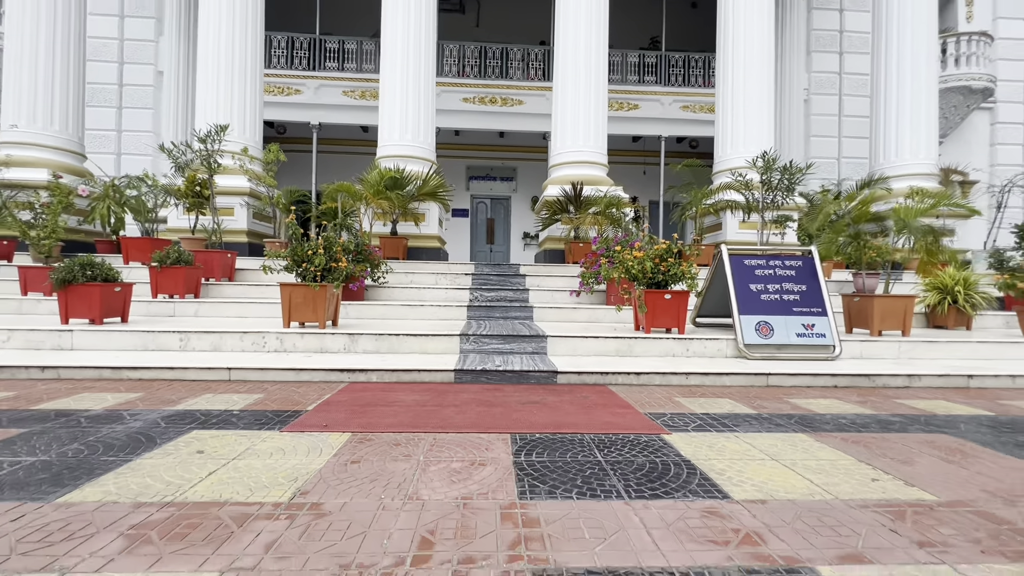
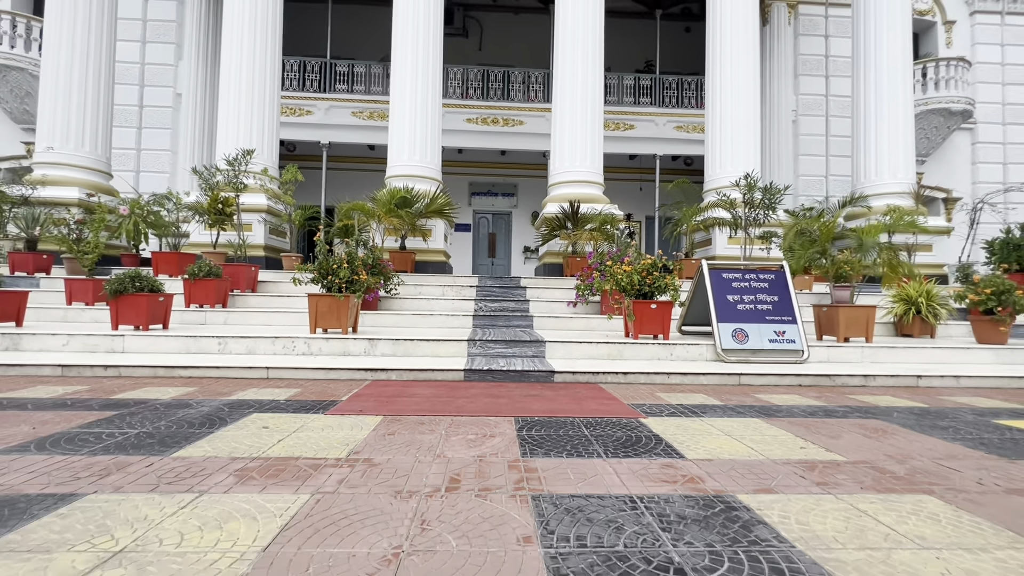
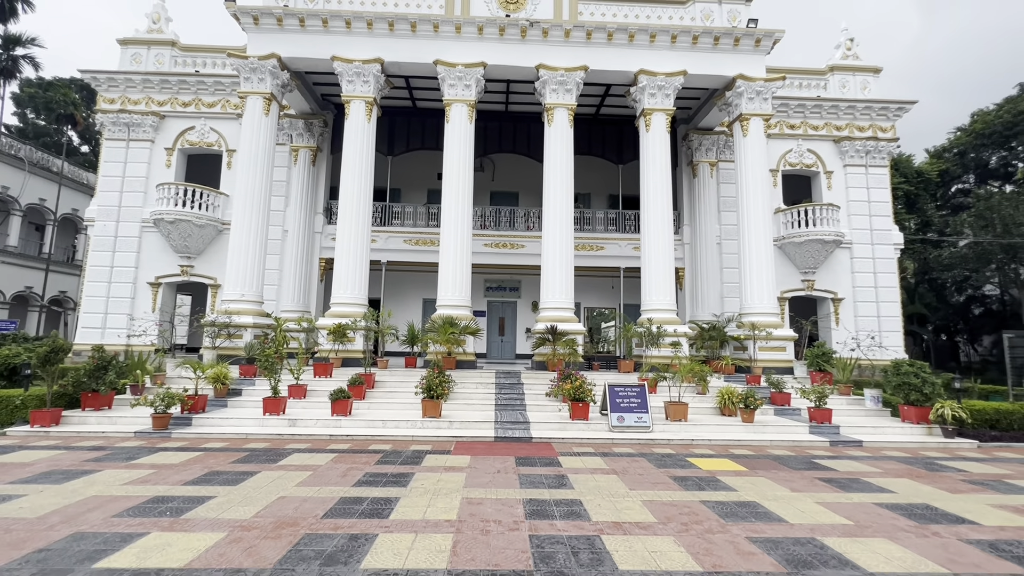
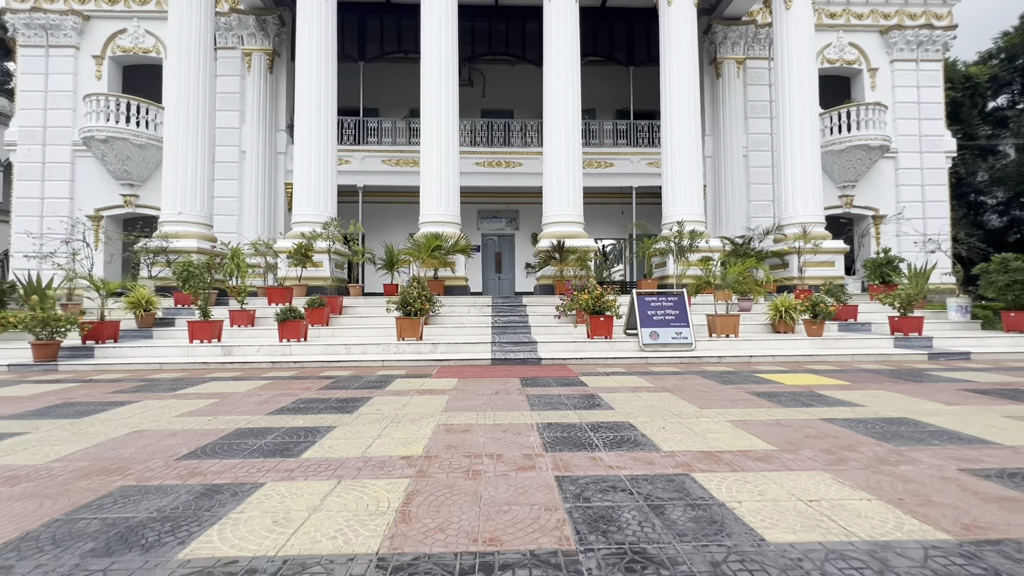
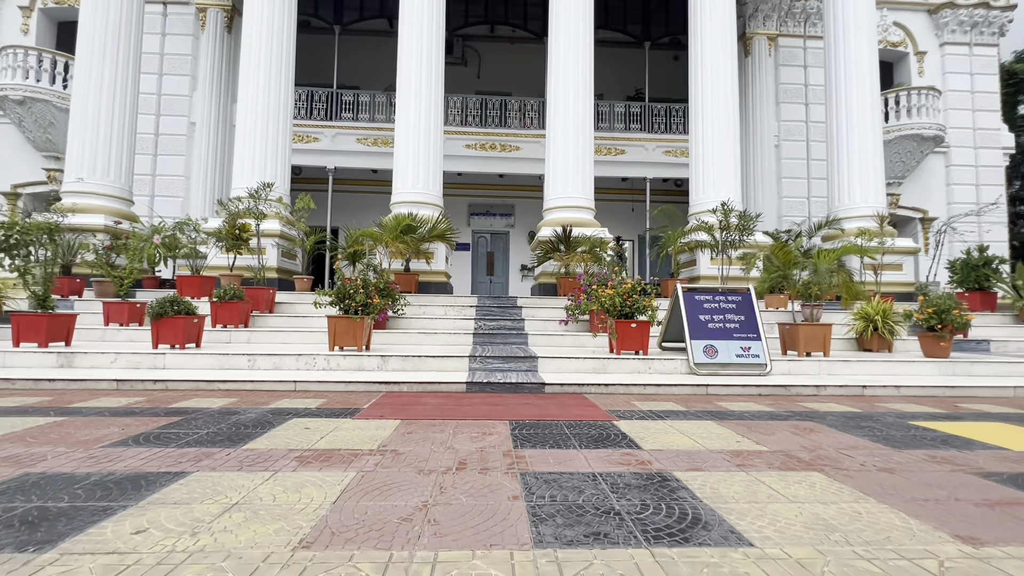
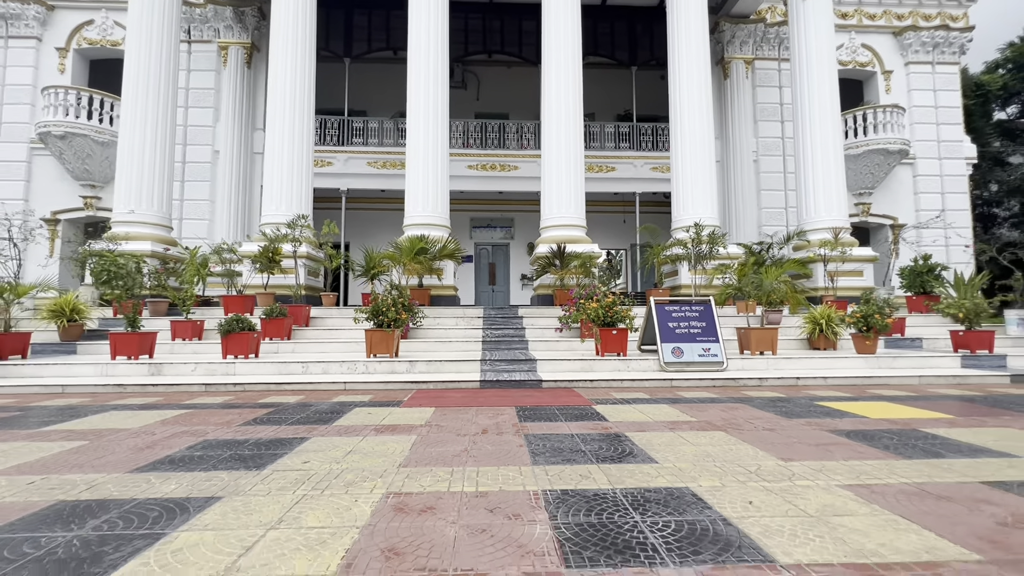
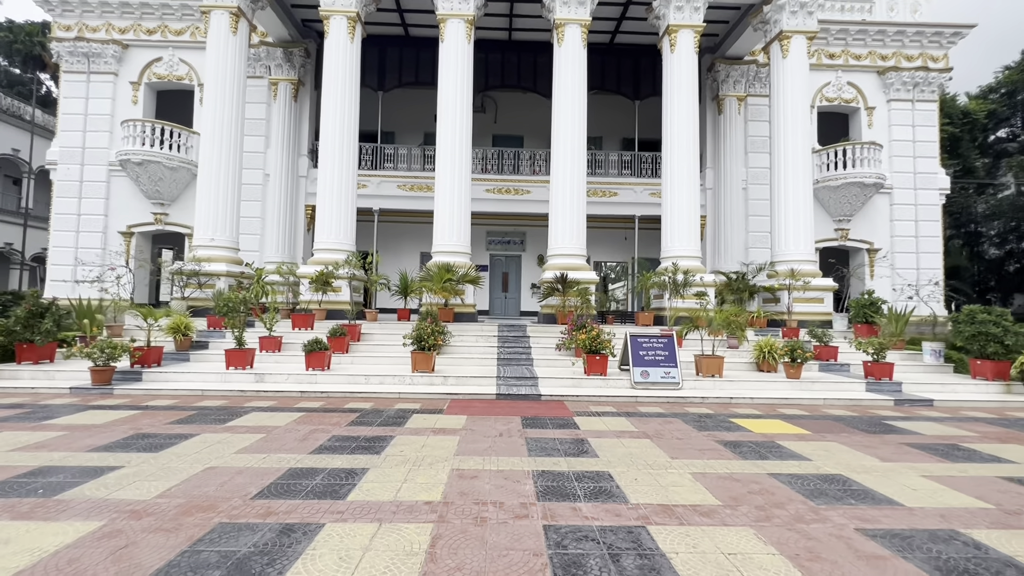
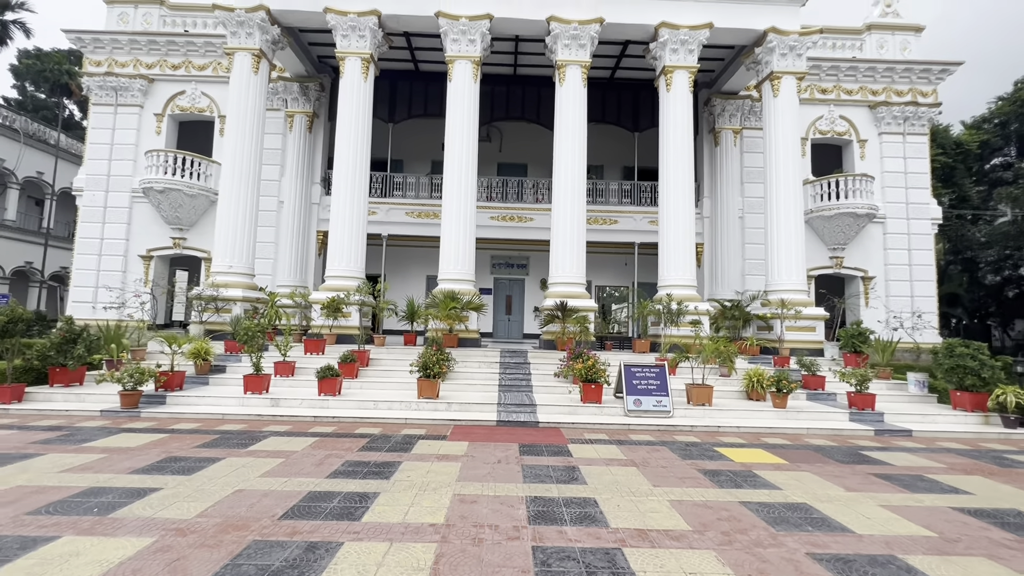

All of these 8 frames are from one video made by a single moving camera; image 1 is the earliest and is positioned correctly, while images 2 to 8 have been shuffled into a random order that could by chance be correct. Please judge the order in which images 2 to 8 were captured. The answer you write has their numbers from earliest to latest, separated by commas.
2, 5, 6, 4, 7, 8, 3
